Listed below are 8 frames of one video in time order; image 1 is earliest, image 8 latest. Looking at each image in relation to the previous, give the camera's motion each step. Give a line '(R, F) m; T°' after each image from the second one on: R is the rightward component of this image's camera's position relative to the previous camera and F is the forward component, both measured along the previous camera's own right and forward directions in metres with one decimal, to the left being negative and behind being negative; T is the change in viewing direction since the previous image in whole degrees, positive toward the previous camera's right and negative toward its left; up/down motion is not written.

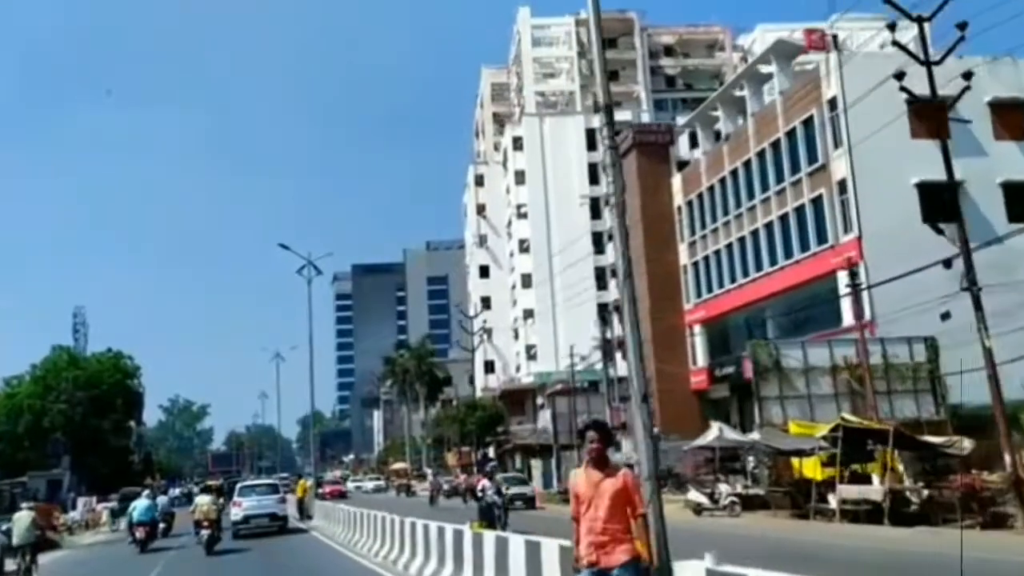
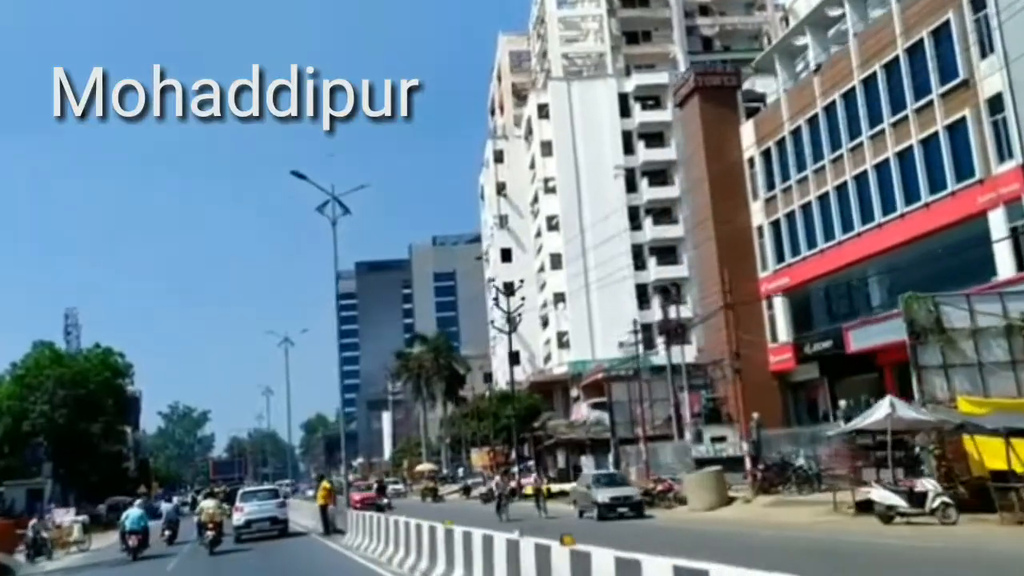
(-2.4, +7.5) m; 0°
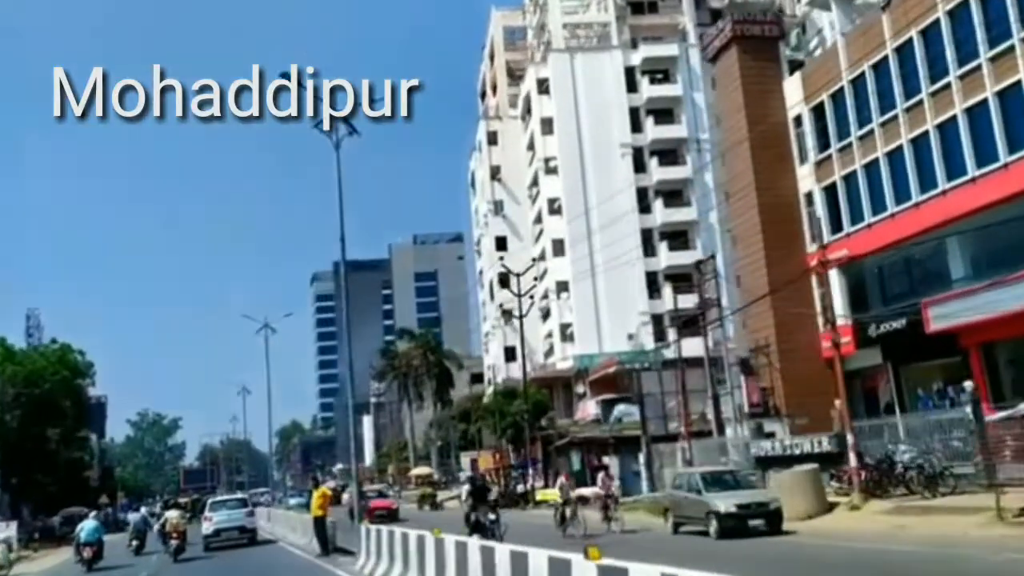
(-1.8, +5.8) m; +2°
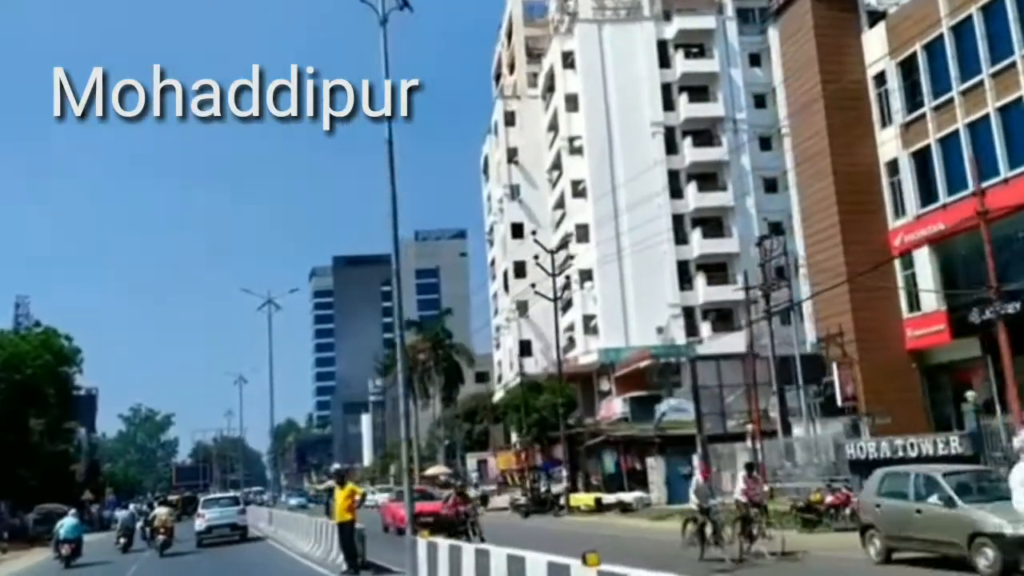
(-1.7, +5.0) m; 0°
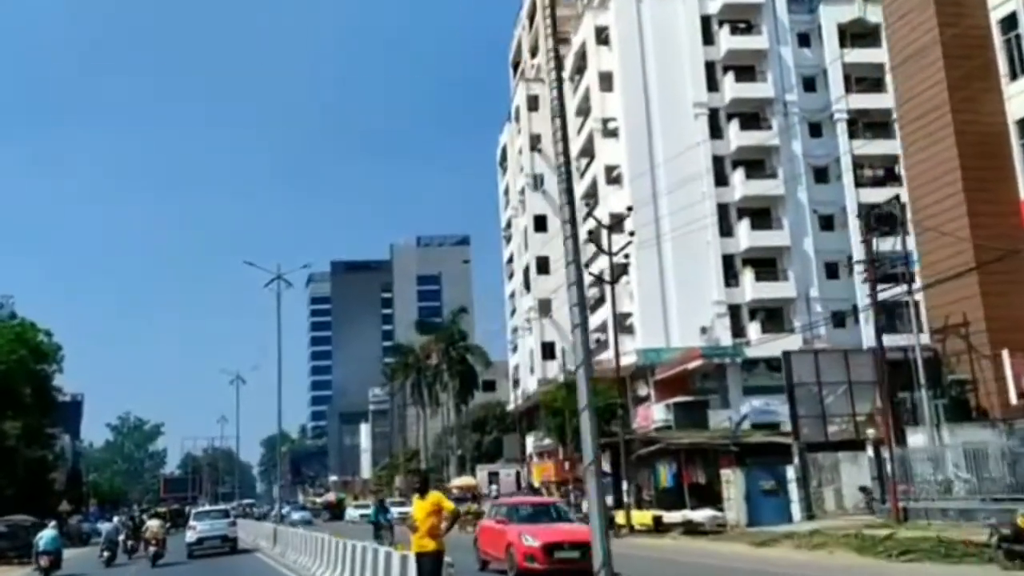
(-2.1, +5.7) m; 0°
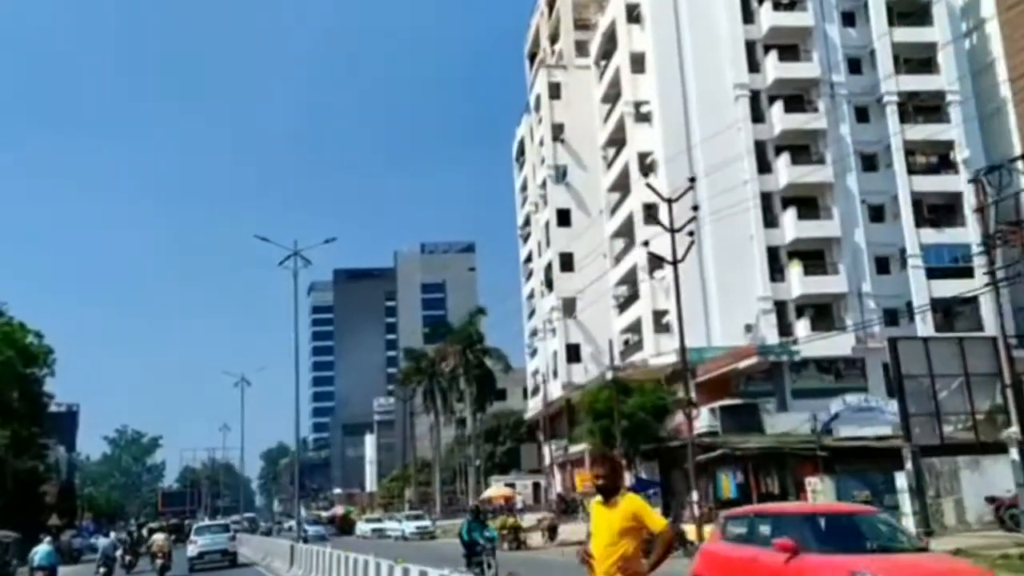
(-1.7, +4.2) m; 0°
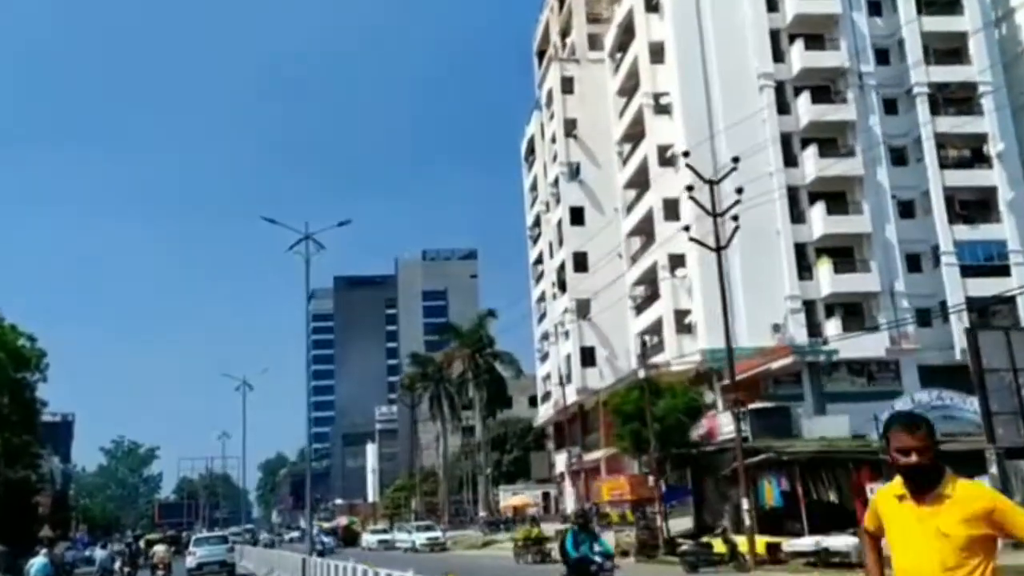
(-1.0, +2.4) m; 0°
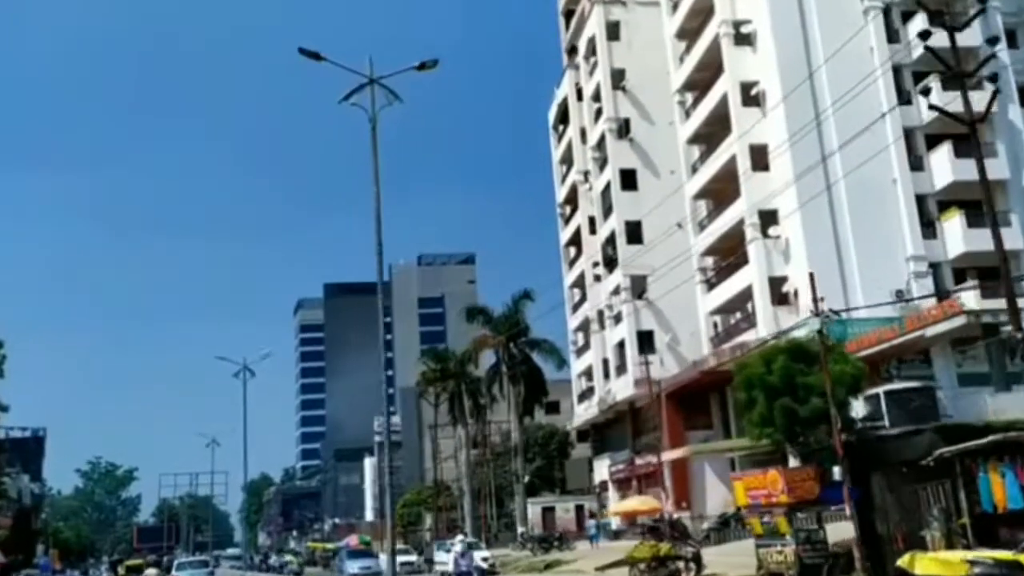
(-3.6, +9.0) m; +1°
